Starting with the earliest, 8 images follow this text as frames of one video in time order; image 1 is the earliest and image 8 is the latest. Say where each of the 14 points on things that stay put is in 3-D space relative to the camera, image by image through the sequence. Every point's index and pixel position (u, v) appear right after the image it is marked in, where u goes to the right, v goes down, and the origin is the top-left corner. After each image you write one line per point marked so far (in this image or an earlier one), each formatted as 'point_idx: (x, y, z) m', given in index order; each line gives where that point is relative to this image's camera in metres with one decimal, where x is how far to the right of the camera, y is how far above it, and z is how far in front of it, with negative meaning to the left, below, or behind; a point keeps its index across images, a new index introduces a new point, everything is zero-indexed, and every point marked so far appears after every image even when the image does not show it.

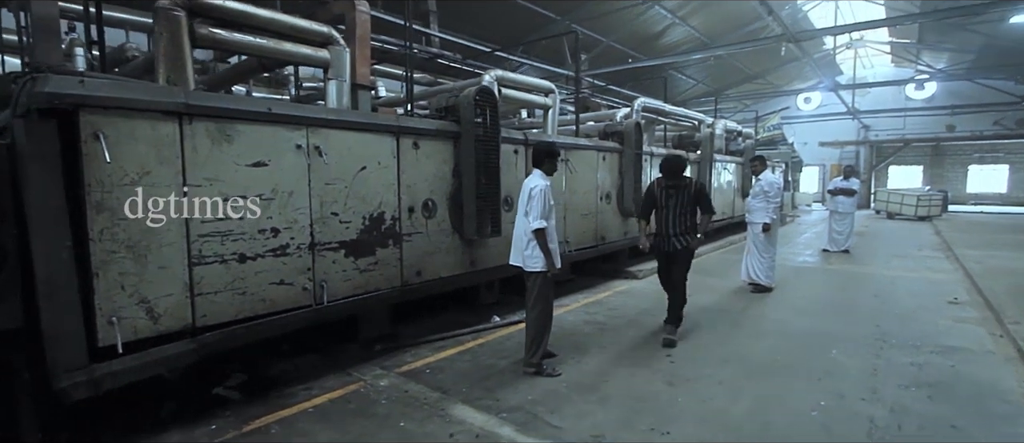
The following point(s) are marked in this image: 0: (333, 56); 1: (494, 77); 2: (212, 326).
0: (-1.5, +1.4, +4.2) m
1: (-0.2, +1.7, +5.7) m
2: (-1.8, -0.6, +3.0) m
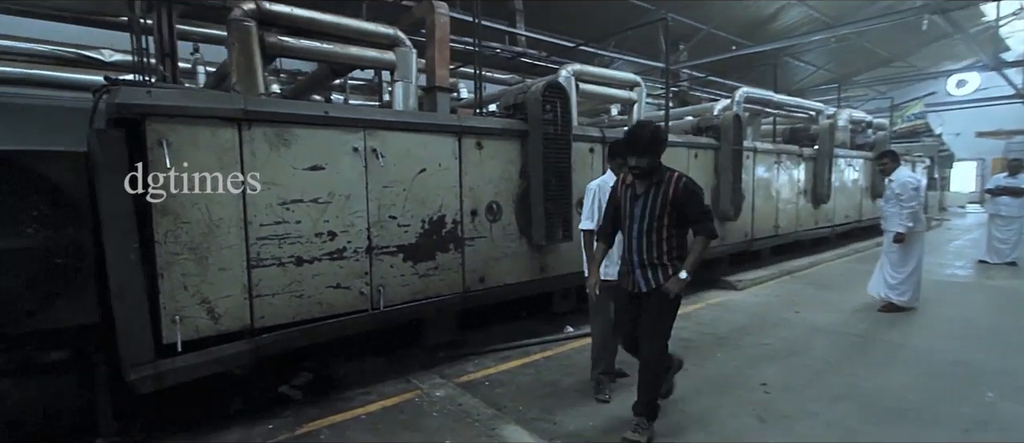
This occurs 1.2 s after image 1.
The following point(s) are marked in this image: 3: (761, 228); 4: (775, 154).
0: (-1.0, +1.4, +4.2) m
1: (+0.6, +1.6, +5.4) m
2: (-1.5, -0.7, +3.1) m
3: (+3.6, -0.1, +7.1) m
4: (+3.8, +1.0, +7.3) m
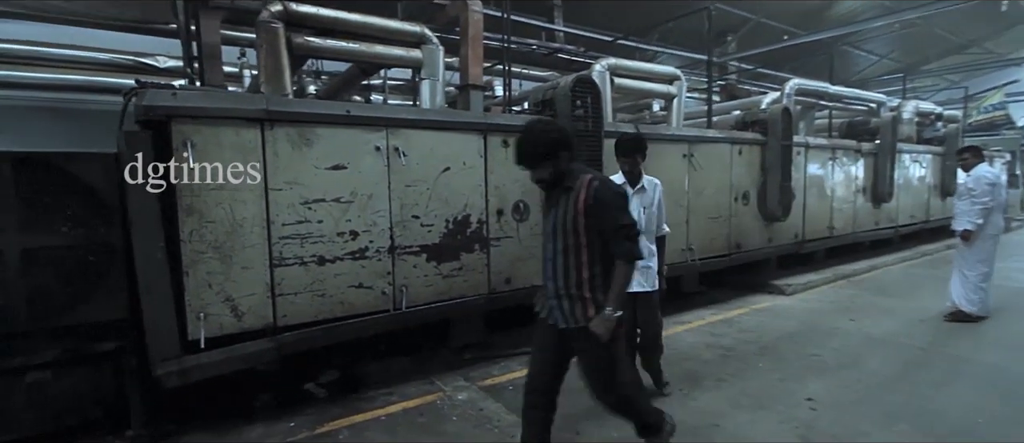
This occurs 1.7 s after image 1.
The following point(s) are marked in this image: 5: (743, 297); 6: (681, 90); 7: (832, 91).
0: (-0.7, +1.4, +4.2) m
1: (+1.0, +1.6, +5.2) m
2: (-1.4, -0.7, +3.1) m
3: (+4.0, -0.1, +6.7) m
4: (+4.3, +1.0, +6.8) m
5: (+2.8, -0.9, +6.0) m
6: (+2.0, +1.6, +5.9) m
7: (+4.7, +1.9, +7.4) m
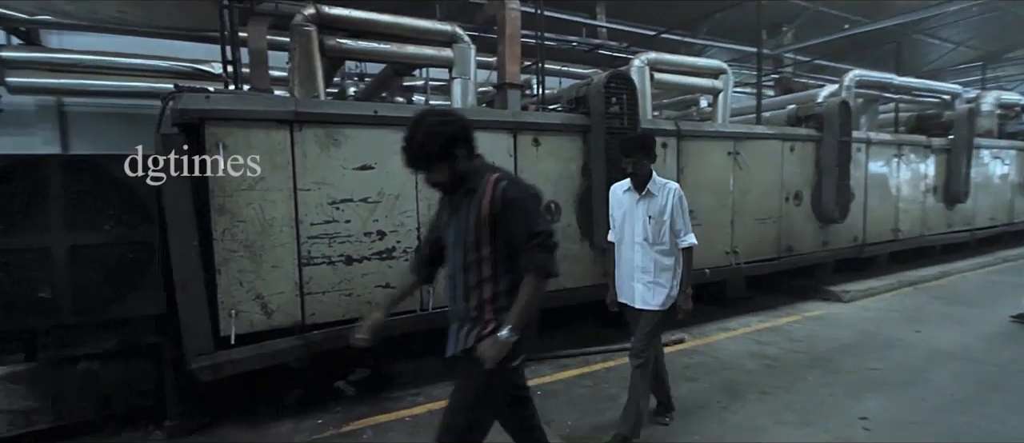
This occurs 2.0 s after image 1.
0: (-0.5, +1.4, +4.2) m
1: (+1.3, +1.6, +5.0) m
2: (-1.2, -0.7, +3.2) m
3: (+4.5, -0.1, +6.2) m
4: (+4.8, +1.0, +6.3) m
5: (+3.2, -0.9, +5.6) m
6: (+2.4, +1.5, +5.6) m
7: (+5.3, +1.9, +6.8) m
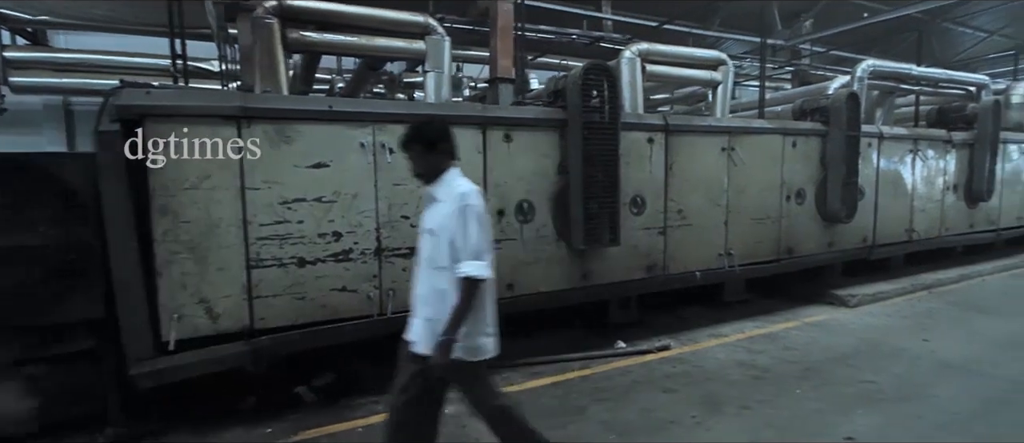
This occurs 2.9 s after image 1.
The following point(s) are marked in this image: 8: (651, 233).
0: (-0.7, +1.4, +4.0) m
1: (+1.2, +1.6, +4.8) m
2: (-1.5, -0.7, +3.0) m
3: (+4.4, -0.1, +5.8) m
4: (+4.7, +1.0, +5.9) m
5: (+3.0, -0.9, +5.3) m
6: (+2.3, +1.5, +5.3) m
7: (+5.2, +1.9, +6.4) m
8: (+1.2, -0.1, +4.2) m
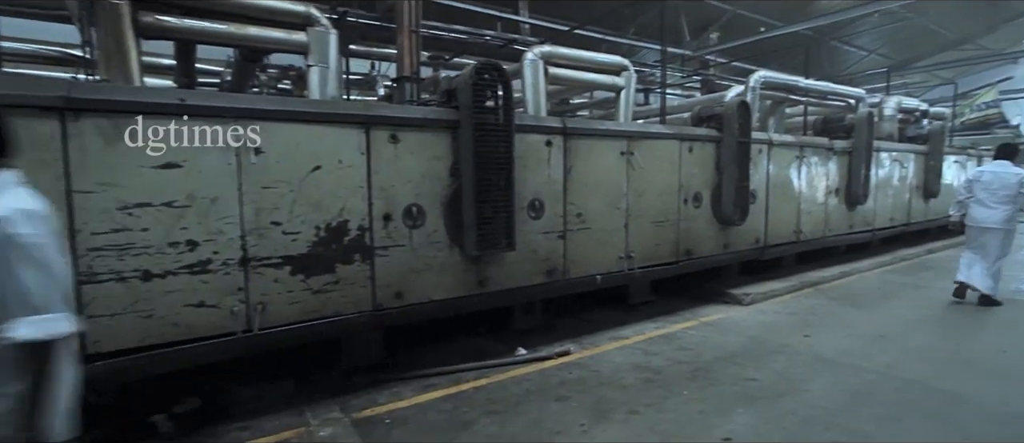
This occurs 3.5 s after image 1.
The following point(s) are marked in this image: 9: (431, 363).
0: (-1.5, +1.4, +3.7) m
1: (+0.2, +1.6, +4.7) m
2: (-2.1, -0.7, +2.6) m
3: (+3.3, -0.1, +6.2) m
4: (+3.6, +0.9, +6.3) m
5: (+2.0, -0.9, +5.5) m
6: (+1.3, +1.5, +5.4) m
7: (+4.0, +1.9, +6.9) m
8: (+0.3, -0.1, +4.1) m
9: (-0.6, -1.1, +4.0) m
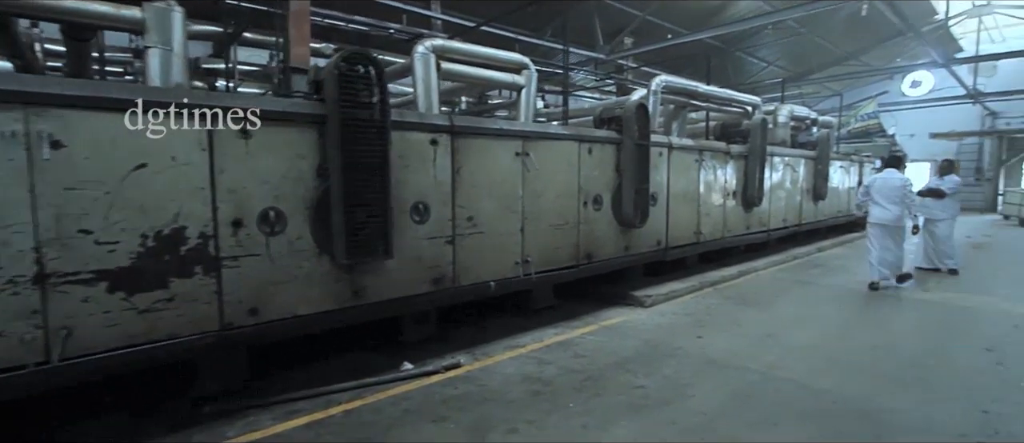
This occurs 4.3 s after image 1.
0: (-2.3, +1.3, +3.2) m
1: (-0.7, +1.5, +4.4) m
2: (-2.8, -0.7, +2.1) m
3: (+2.1, -0.2, +6.3) m
4: (+2.4, +0.9, +6.4) m
5: (+0.9, -1.0, +5.4) m
6: (+0.2, +1.5, +5.3) m
7: (+2.7, +1.9, +7.1) m
8: (-0.6, -0.2, +3.8) m
9: (-1.5, -1.2, +3.6) m
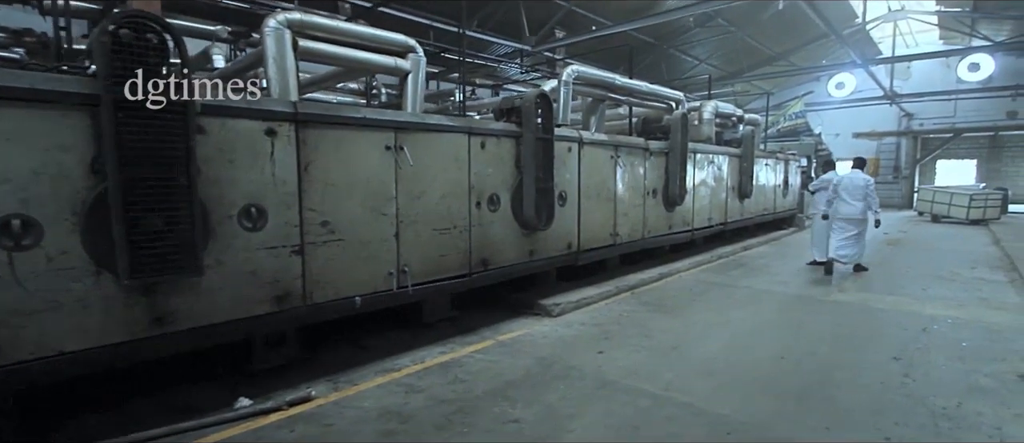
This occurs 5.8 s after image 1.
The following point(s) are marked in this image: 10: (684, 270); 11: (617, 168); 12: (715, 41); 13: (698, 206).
0: (-3.2, +1.3, +2.4) m
1: (-1.7, +1.5, +3.8) m
2: (-3.5, -0.8, +1.2) m
3: (+0.9, -0.2, +5.9) m
4: (+1.2, +0.9, +6.1) m
5: (-0.1, -1.0, +4.9) m
6: (-0.9, +1.4, +4.7) m
7: (+1.5, +1.9, +6.7) m
8: (-1.5, -0.2, +3.2) m
9: (-2.4, -1.2, +2.8) m
10: (+2.5, -0.7, +7.4) m
11: (+1.3, +0.7, +6.2) m
12: (+5.1, +4.6, +12.7) m
13: (+3.0, +0.3, +8.1) m
